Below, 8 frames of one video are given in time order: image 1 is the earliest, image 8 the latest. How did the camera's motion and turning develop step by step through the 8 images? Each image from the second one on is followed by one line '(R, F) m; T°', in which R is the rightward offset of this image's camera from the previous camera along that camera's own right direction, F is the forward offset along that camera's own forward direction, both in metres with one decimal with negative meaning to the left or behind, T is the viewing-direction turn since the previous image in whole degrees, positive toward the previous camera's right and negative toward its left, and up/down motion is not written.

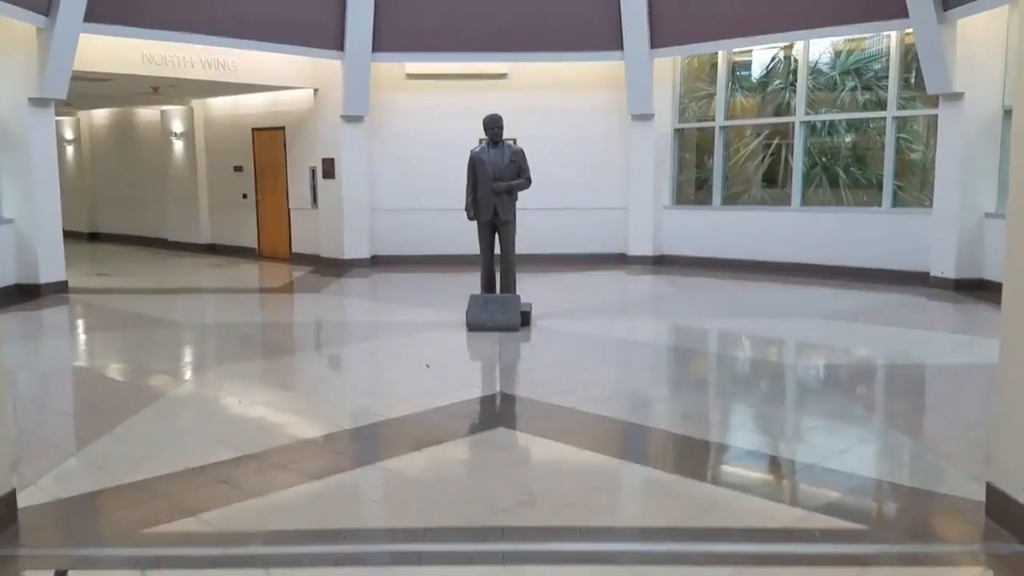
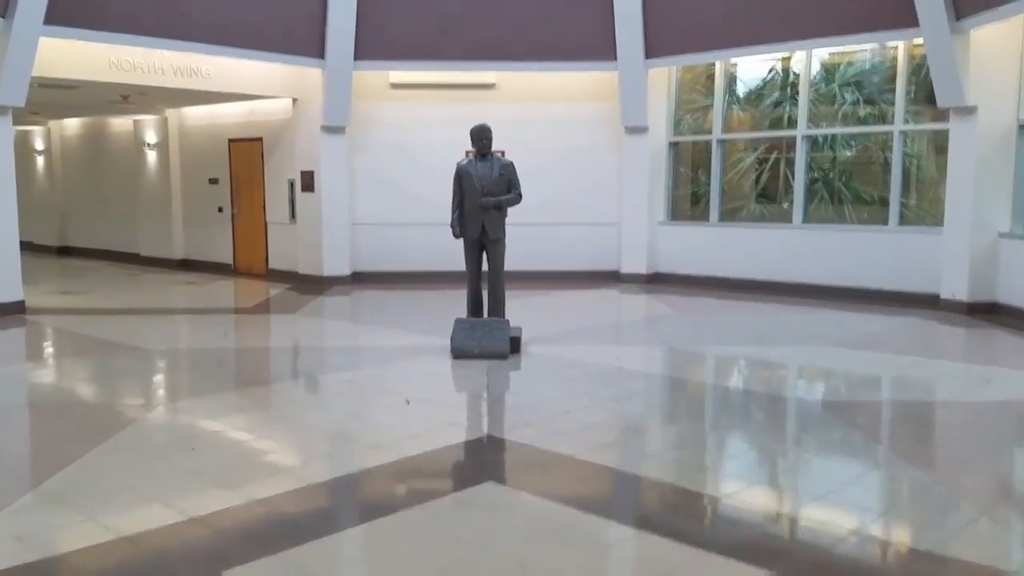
(0.0, +0.6) m; +1°
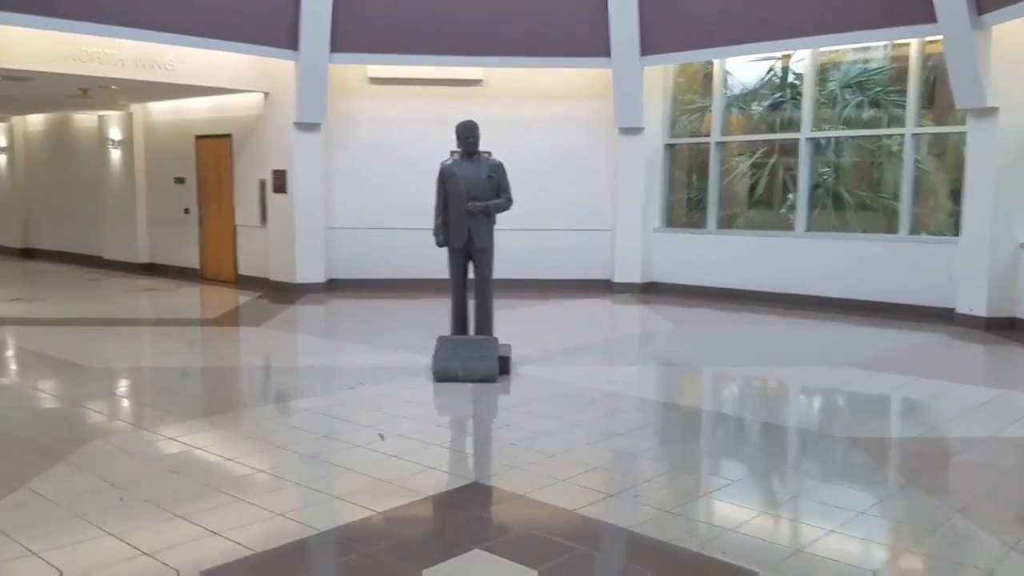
(-0.1, +0.7) m; +1°
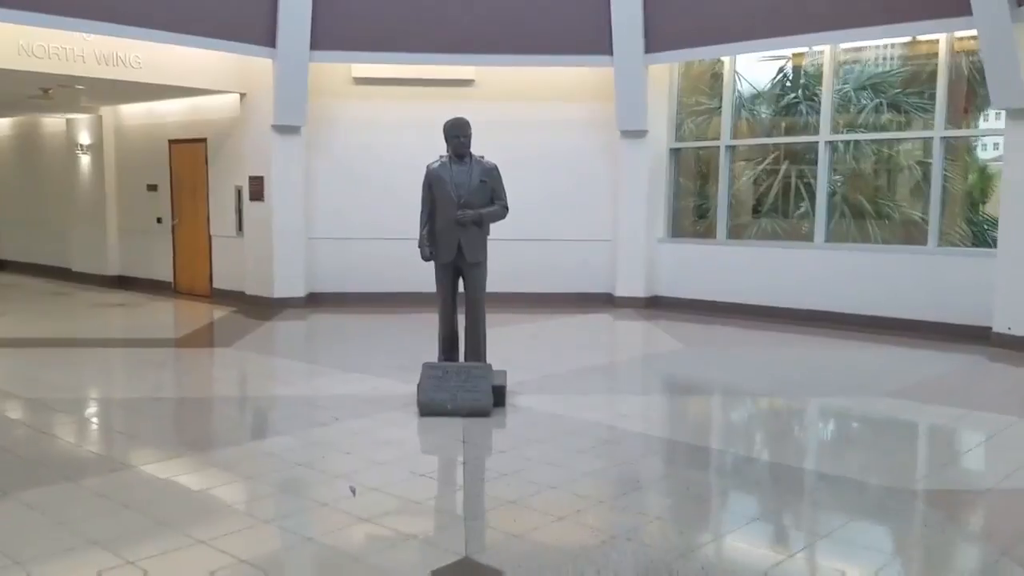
(0.0, +0.8) m; 0°
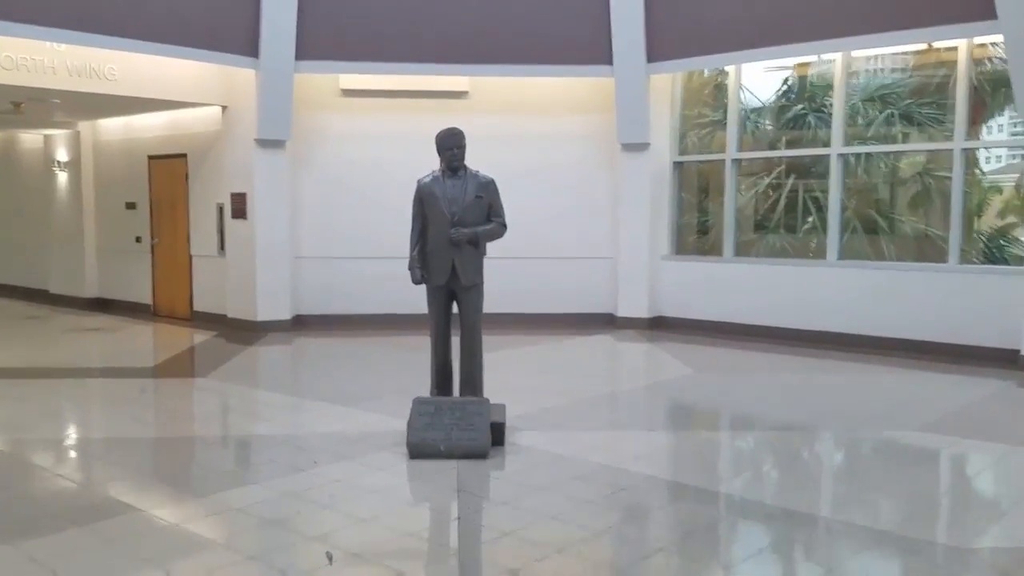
(0.0, +0.5) m; 0°
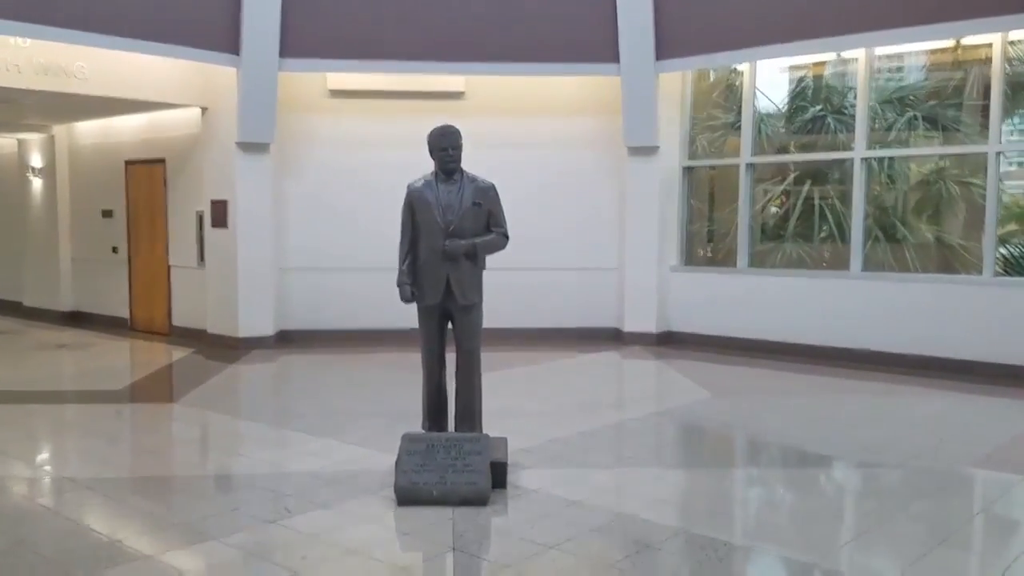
(0.0, +0.6) m; 0°
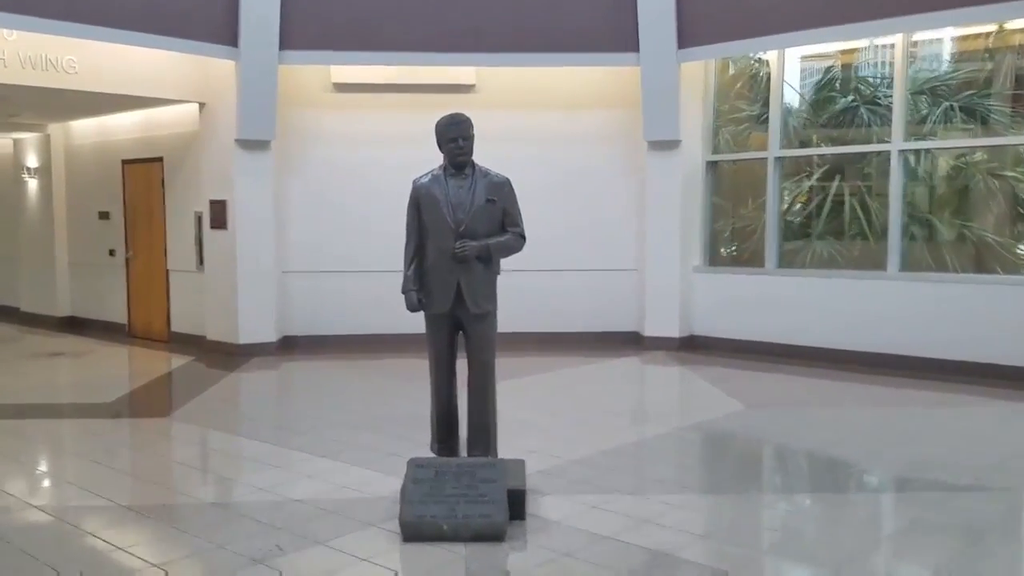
(0.0, +0.5) m; -1°
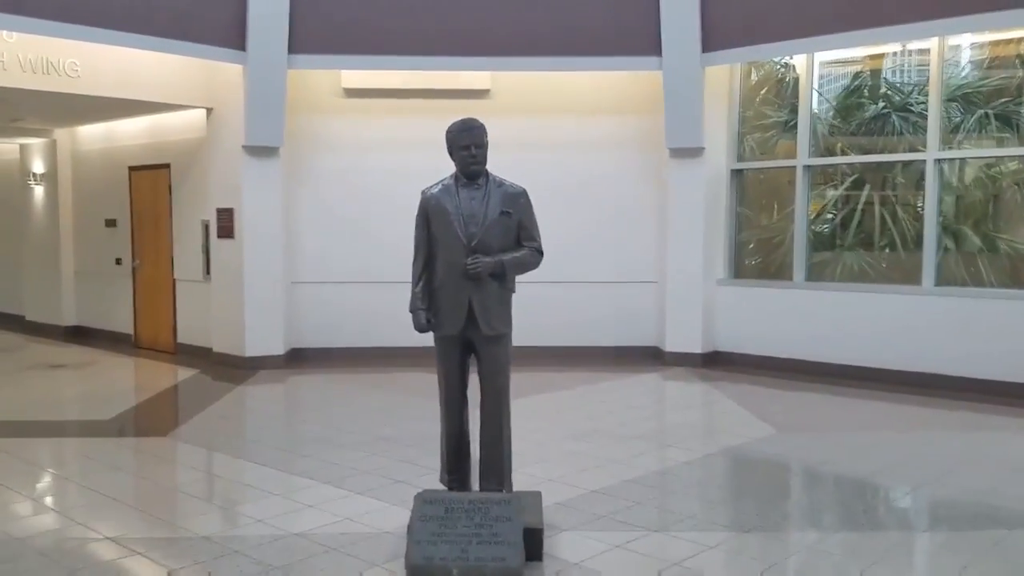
(0.0, +0.3) m; -1°
